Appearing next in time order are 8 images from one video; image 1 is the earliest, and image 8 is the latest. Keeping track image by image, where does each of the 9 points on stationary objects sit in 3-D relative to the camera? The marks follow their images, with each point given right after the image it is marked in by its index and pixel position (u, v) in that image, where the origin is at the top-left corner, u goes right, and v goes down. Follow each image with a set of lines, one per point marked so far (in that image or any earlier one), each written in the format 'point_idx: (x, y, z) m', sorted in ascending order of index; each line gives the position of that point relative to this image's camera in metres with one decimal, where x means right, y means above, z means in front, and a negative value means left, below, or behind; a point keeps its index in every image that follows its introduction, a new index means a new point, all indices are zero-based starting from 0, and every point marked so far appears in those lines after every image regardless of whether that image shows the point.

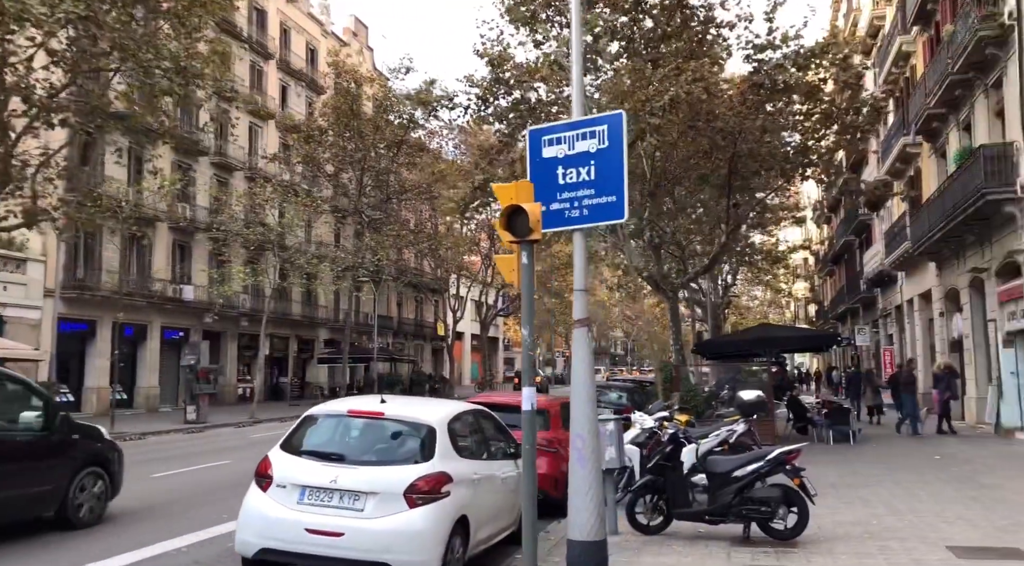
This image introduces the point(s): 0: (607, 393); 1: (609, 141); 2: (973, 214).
0: (+2.0, -2.3, +17.9) m
1: (+0.7, +1.0, +6.2) m
2: (+9.6, +1.4, +17.8) m
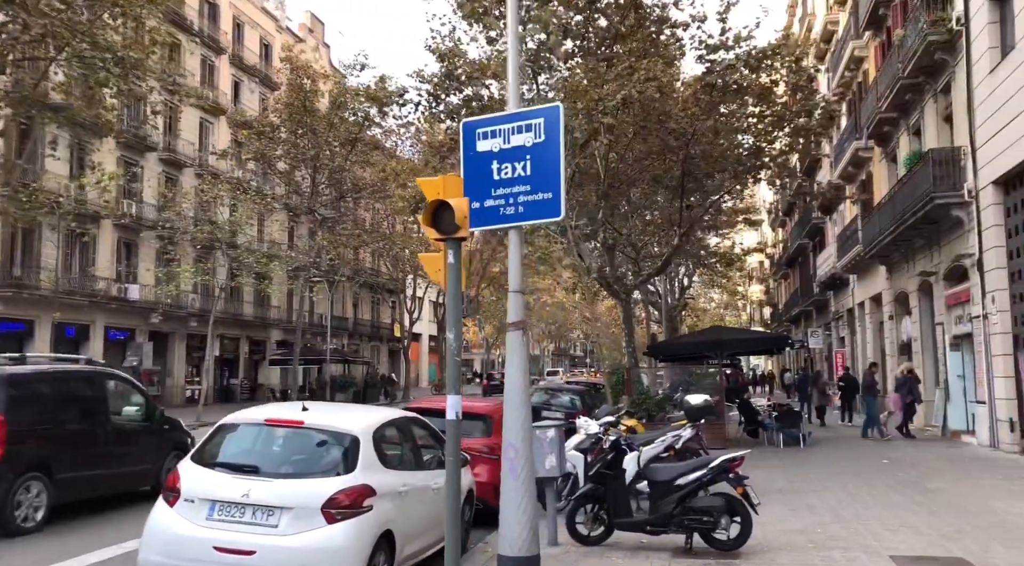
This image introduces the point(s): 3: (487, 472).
0: (+0.9, -2.4, +17.6) m
1: (+0.2, +1.0, +5.9) m
2: (+8.6, +1.4, +17.9) m
3: (-0.3, -2.0, +8.9) m
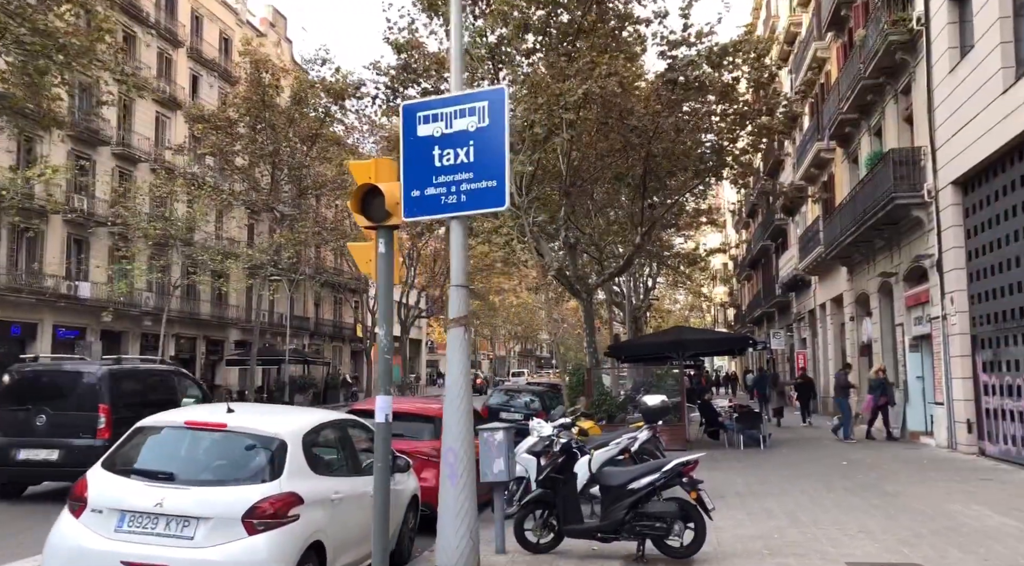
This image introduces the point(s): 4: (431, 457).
0: (+0.1, -2.3, +17.3) m
1: (-0.2, +1.1, +5.6) m
2: (+7.8, +1.4, +17.8) m
3: (-0.8, -1.9, +8.6) m
4: (-0.8, -1.8, +8.6) m
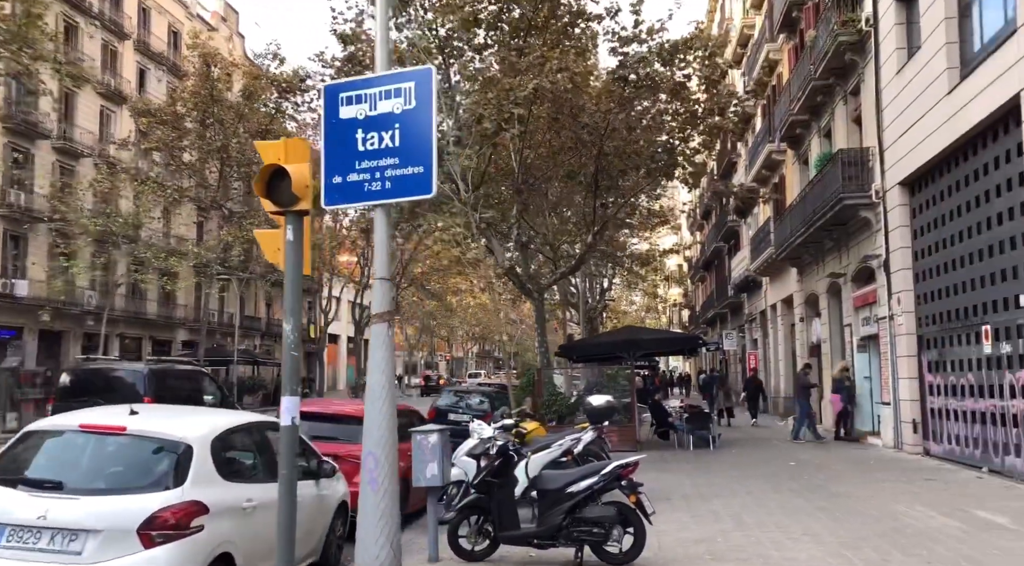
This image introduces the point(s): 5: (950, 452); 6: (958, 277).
0: (-1.0, -2.3, +16.9) m
1: (-0.6, +1.1, +5.3) m
2: (+6.7, +1.3, +17.9) m
3: (-1.4, -1.9, +8.2) m
4: (-1.4, -1.7, +8.2) m
5: (+6.9, -2.7, +13.5) m
6: (+6.9, +0.1, +13.1) m
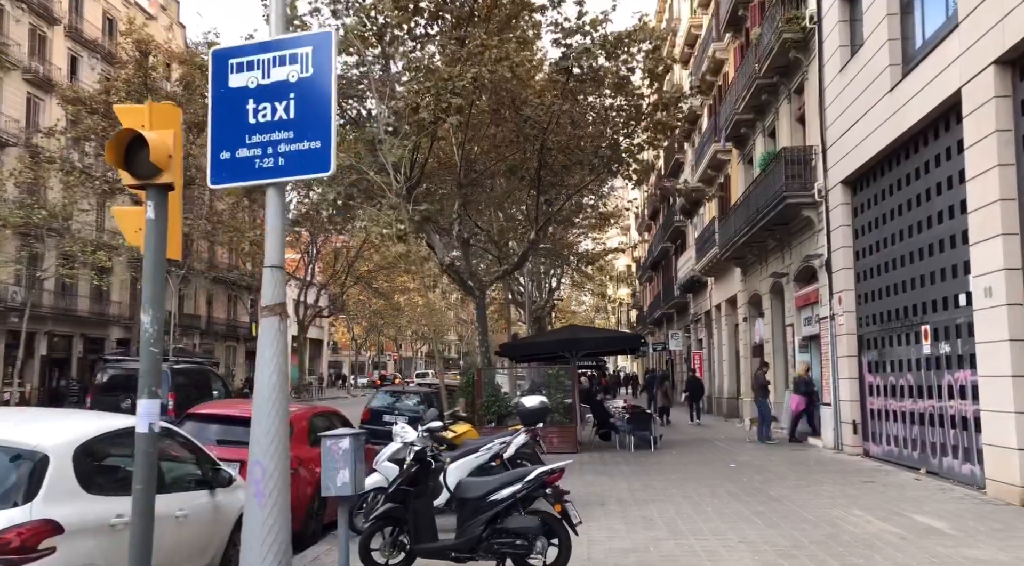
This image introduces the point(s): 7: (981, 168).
0: (-2.2, -2.3, +16.4) m
1: (-1.1, +1.2, +4.7) m
2: (+5.5, +1.4, +17.7) m
3: (-2.1, -1.8, +7.6) m
4: (-2.1, -1.7, +7.6) m
5: (+5.9, -2.7, +13.3) m
6: (+5.9, +0.1, +13.0) m
7: (+5.4, +1.3, +9.7) m
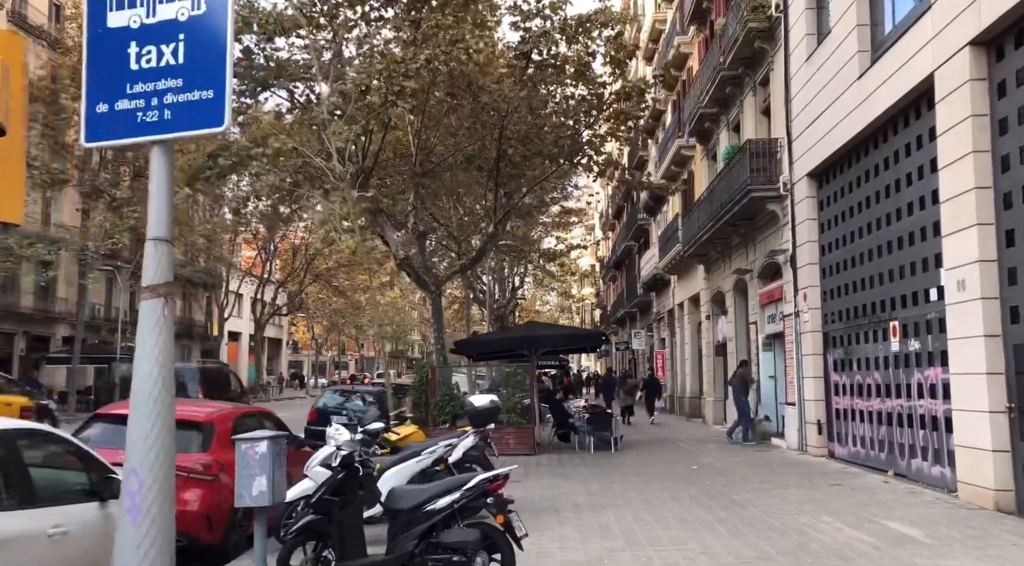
0: (-3.0, -2.1, +15.6) m
1: (-1.4, +1.3, +4.0) m
2: (+4.6, +1.4, +17.3) m
3: (-2.5, -1.7, +6.8) m
4: (-2.6, -1.5, +6.9) m
5: (+5.2, -2.6, +12.9) m
6: (+5.2, +0.2, +12.5) m
7: (+4.8, +1.4, +9.3) m
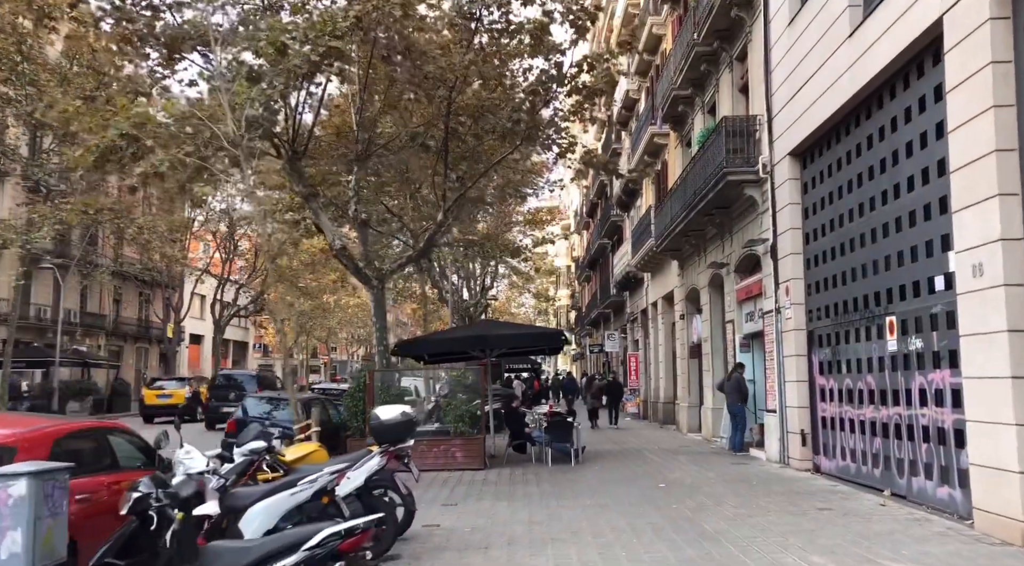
0: (-3.8, -2.0, +13.8) m
1: (-2.0, +1.5, +2.2) m
2: (+3.7, +1.5, +15.7) m
3: (-3.2, -1.6, +5.1) m
4: (-3.2, -1.4, +5.1) m
5: (+4.4, -2.5, +11.3) m
6: (+4.4, +0.3, +10.9) m
7: (+4.1, +1.6, +7.7) m
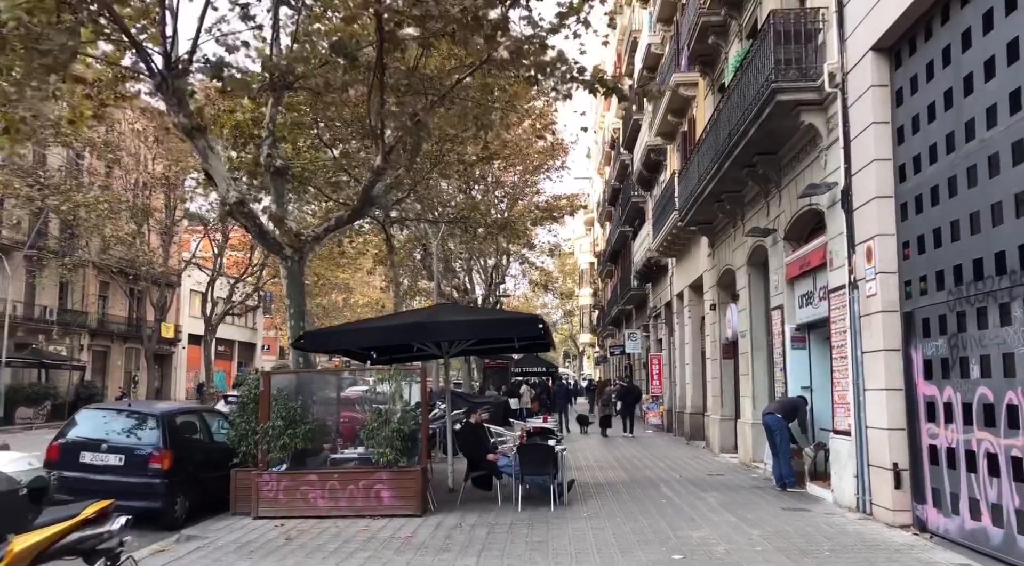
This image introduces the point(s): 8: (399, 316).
0: (-4.4, -1.6, +9.7) m
1: (-3.0, +1.9, -1.9) m
2: (+3.2, +1.9, +11.3) m
3: (-4.0, -1.1, +0.9) m
4: (-4.1, -0.9, +1.0) m
5: (+3.8, -2.0, +6.9) m
6: (+3.8, +0.7, +6.5) m
7: (+3.4, +2.0, +3.3) m
8: (-1.4, -0.5, +11.2) m
